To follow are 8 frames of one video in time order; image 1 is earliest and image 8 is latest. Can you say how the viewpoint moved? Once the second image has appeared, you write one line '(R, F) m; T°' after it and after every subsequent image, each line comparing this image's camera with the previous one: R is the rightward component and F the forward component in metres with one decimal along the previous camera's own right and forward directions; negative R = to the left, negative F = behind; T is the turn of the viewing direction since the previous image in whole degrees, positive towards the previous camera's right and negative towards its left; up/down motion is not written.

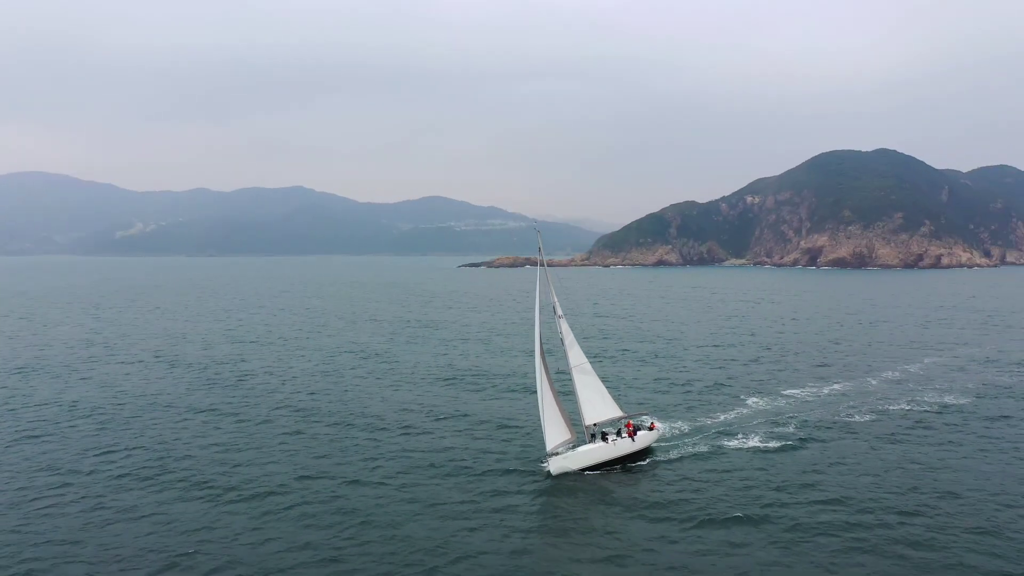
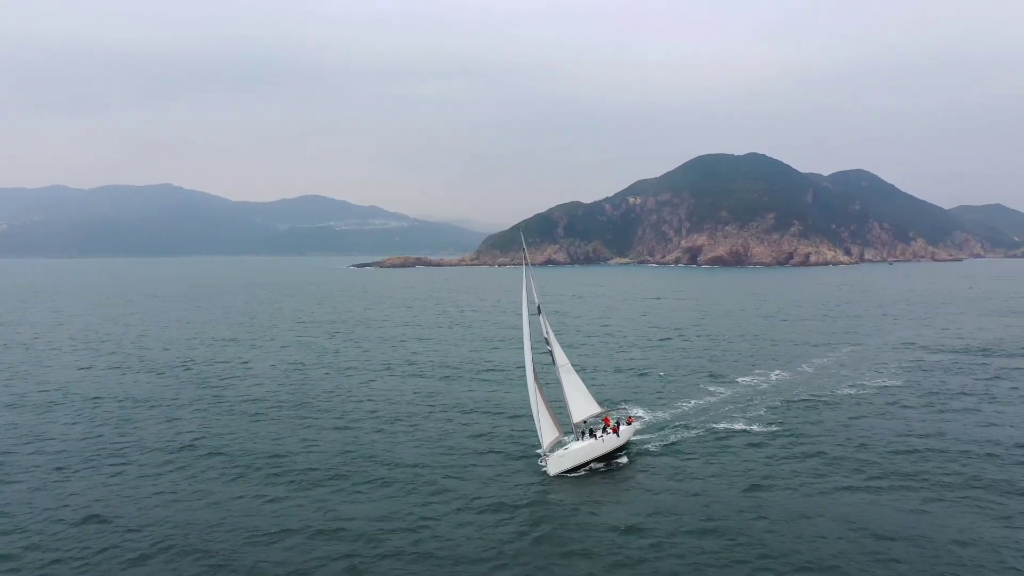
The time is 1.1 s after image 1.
(-3.6, -1.6) m; +8°
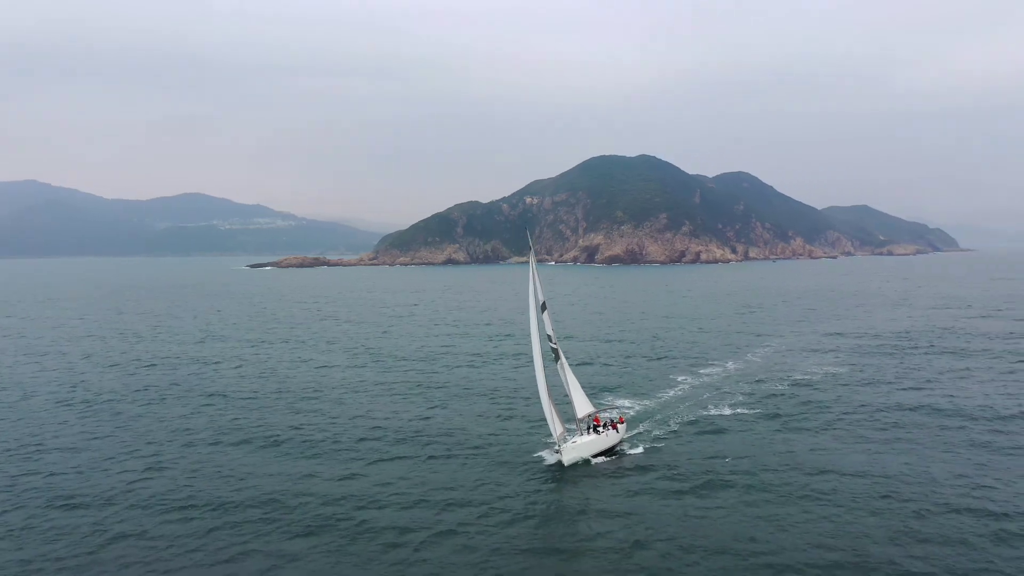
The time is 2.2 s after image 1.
(-3.6, -1.7) m; +7°
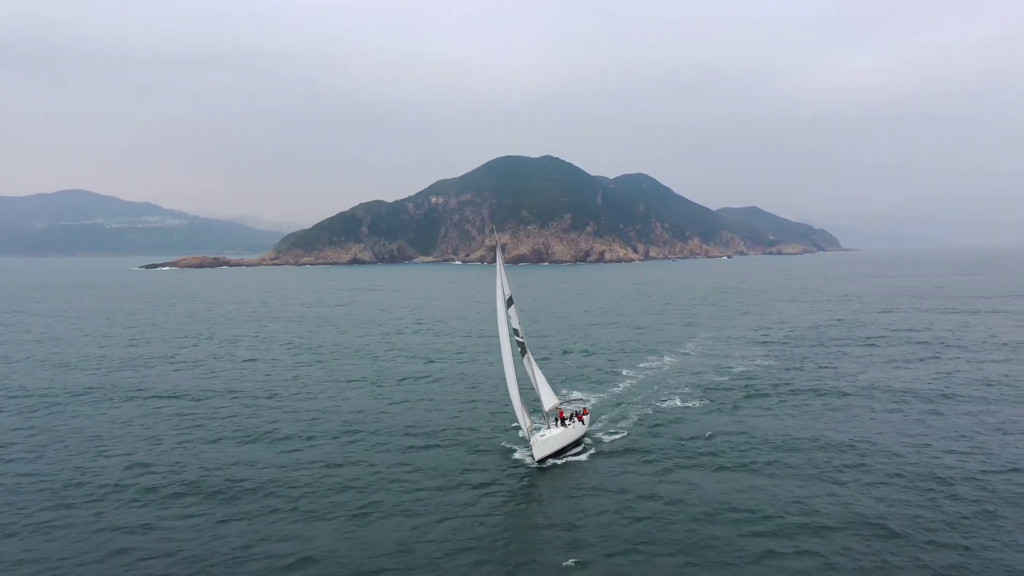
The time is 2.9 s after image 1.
(-2.1, -1.0) m; +7°
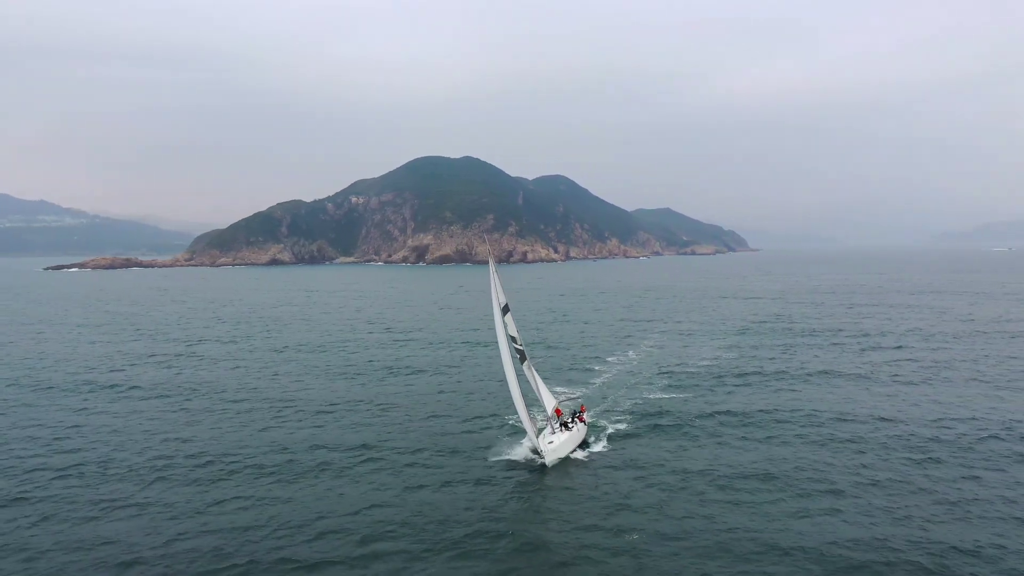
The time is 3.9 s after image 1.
(-2.8, -1.5) m; +6°
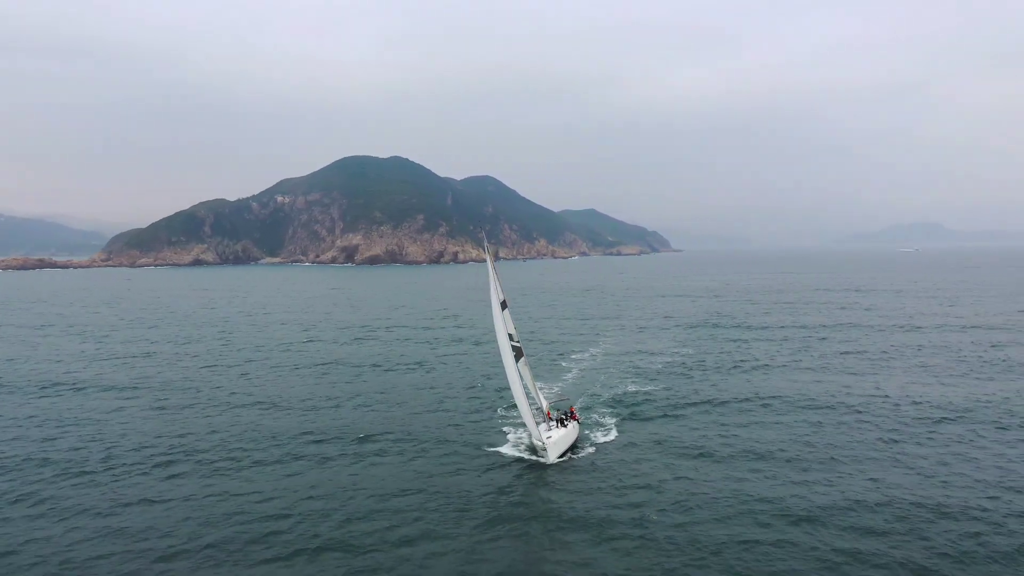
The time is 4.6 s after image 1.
(-2.2, -1.1) m; +5°
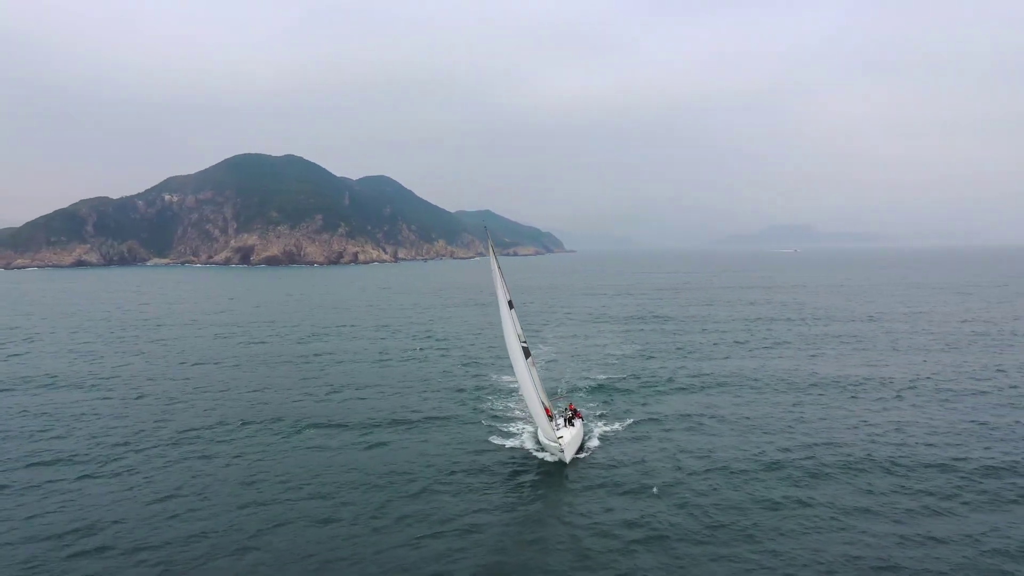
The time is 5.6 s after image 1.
(-3.7, -1.4) m; +7°
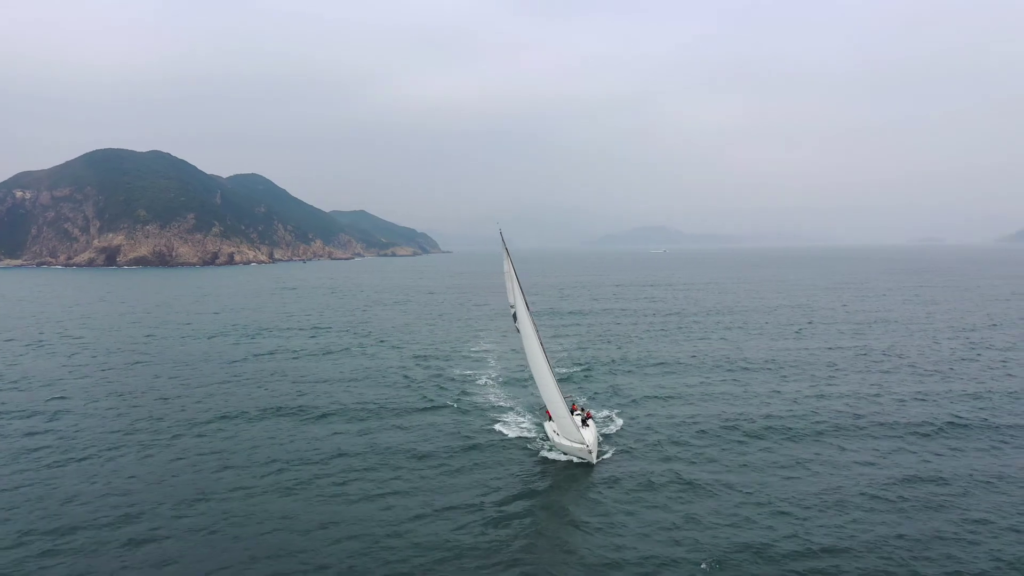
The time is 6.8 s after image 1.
(-4.9, -1.8) m; +9°
